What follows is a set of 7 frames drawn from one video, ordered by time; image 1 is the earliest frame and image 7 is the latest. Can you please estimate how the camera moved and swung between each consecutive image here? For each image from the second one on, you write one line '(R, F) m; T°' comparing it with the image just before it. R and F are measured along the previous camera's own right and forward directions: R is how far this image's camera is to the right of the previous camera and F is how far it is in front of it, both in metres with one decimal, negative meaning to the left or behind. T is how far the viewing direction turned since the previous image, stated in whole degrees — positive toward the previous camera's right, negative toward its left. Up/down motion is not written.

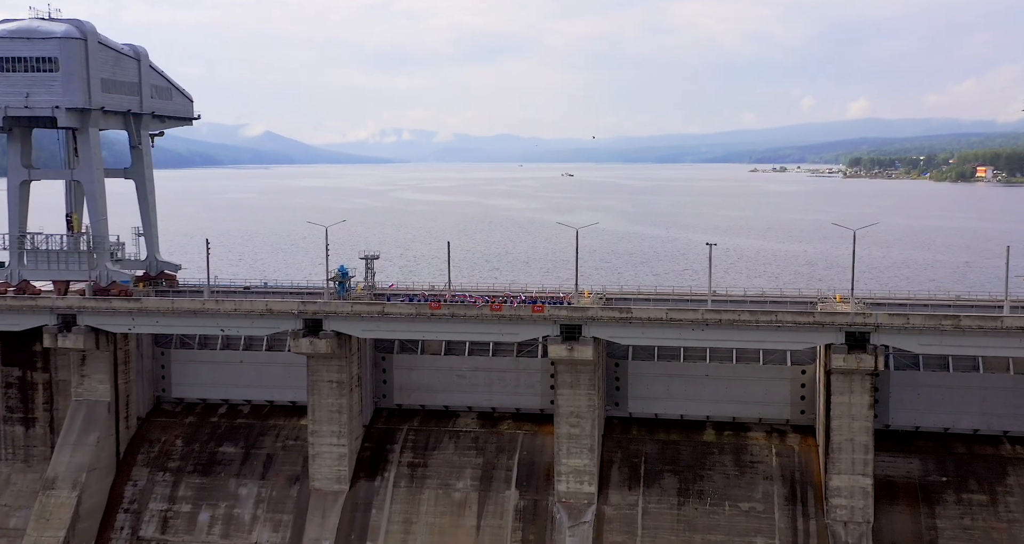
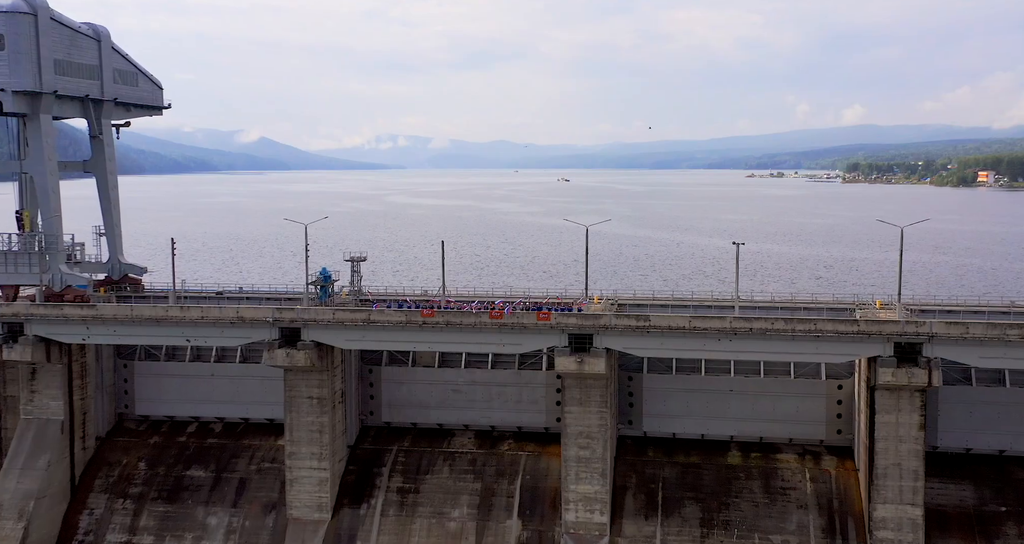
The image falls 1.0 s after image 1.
(-0.3, +3.7) m; 0°
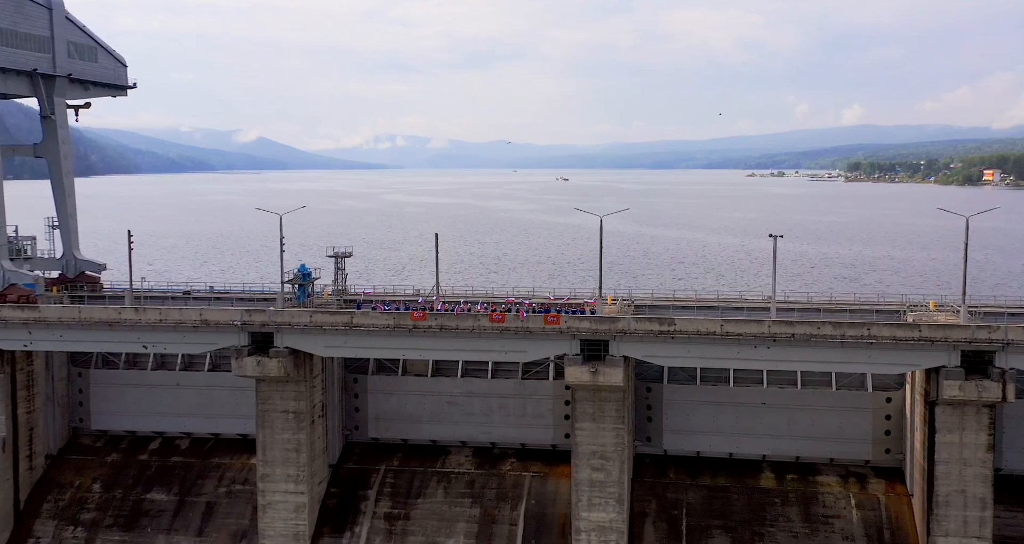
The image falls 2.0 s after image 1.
(-0.2, +3.8) m; 0°
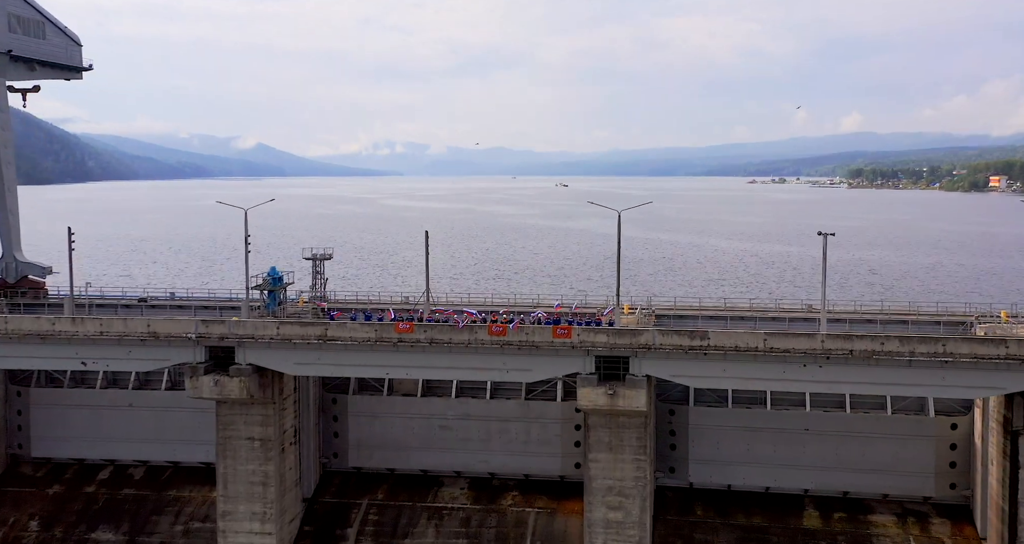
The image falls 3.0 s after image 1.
(-0.1, +3.9) m; 0°
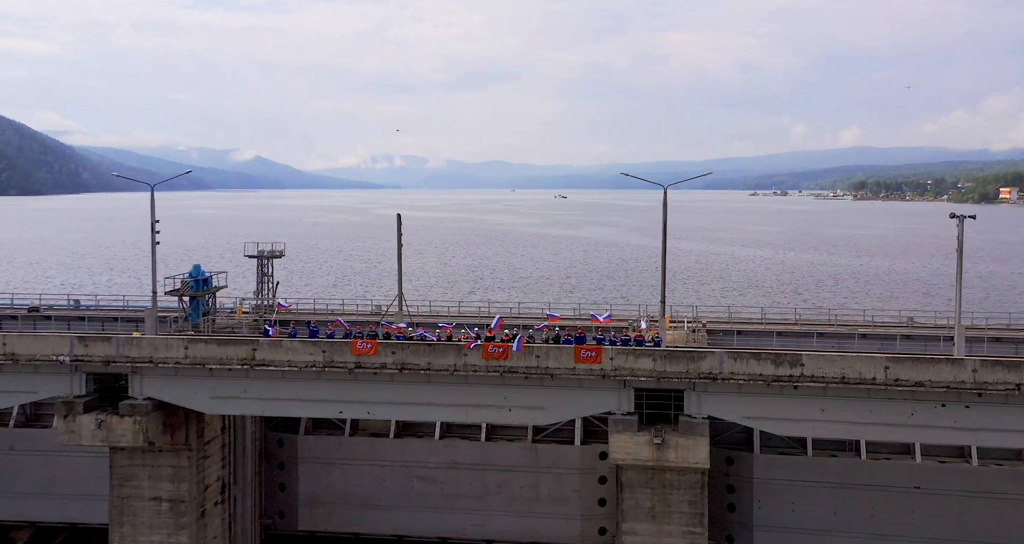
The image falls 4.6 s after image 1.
(-0.1, +6.4) m; 0°
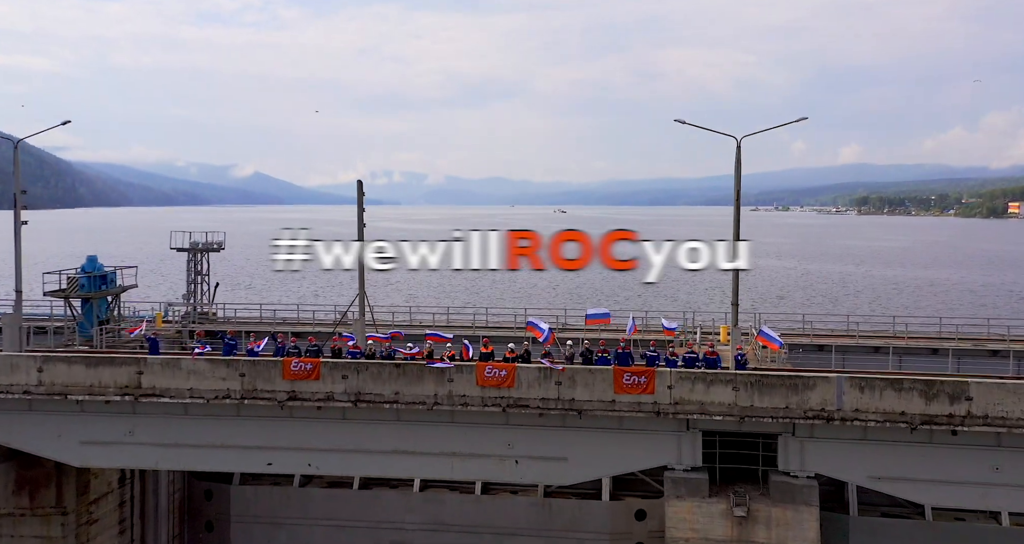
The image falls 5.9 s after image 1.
(-0.1, +5.0) m; 0°
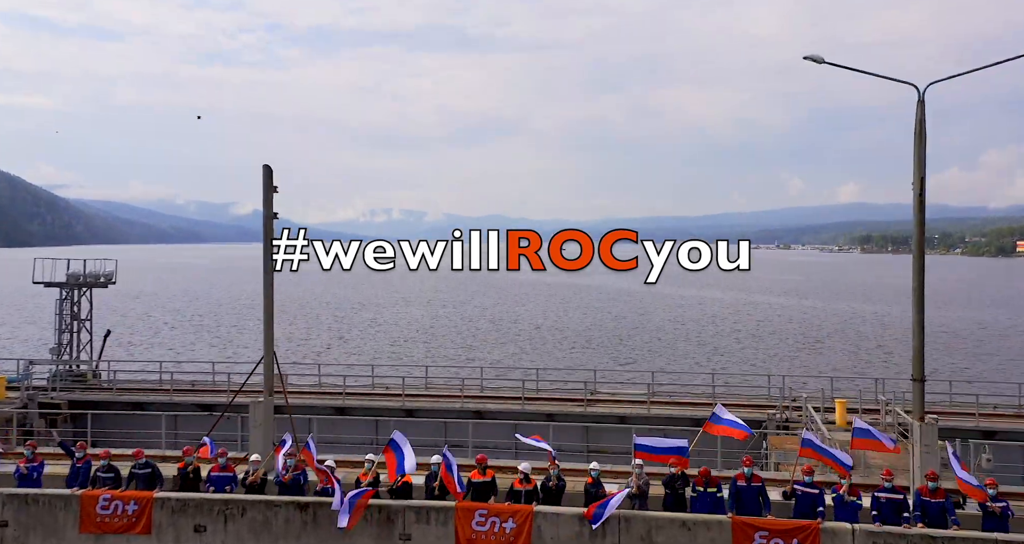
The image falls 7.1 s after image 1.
(-0.1, +5.1) m; 0°
